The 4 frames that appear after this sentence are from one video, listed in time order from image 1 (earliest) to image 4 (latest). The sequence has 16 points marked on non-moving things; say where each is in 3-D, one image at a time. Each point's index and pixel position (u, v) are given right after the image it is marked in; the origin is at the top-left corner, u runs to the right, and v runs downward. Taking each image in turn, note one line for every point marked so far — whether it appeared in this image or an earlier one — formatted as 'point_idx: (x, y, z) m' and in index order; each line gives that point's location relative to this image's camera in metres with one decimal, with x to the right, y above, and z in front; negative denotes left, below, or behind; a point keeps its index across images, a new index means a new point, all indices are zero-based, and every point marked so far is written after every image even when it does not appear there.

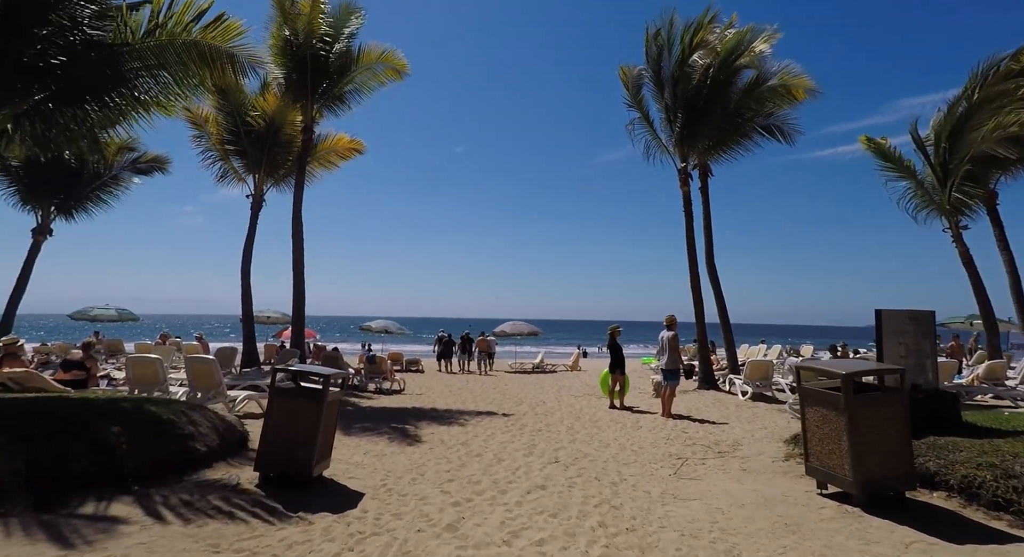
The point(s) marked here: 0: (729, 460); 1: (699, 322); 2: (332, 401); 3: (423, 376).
0: (+2.1, -1.7, +5.4) m
1: (+4.0, -0.9, +11.9) m
2: (-1.5, -1.0, +4.6) m
3: (-2.6, -2.9, +16.5) m
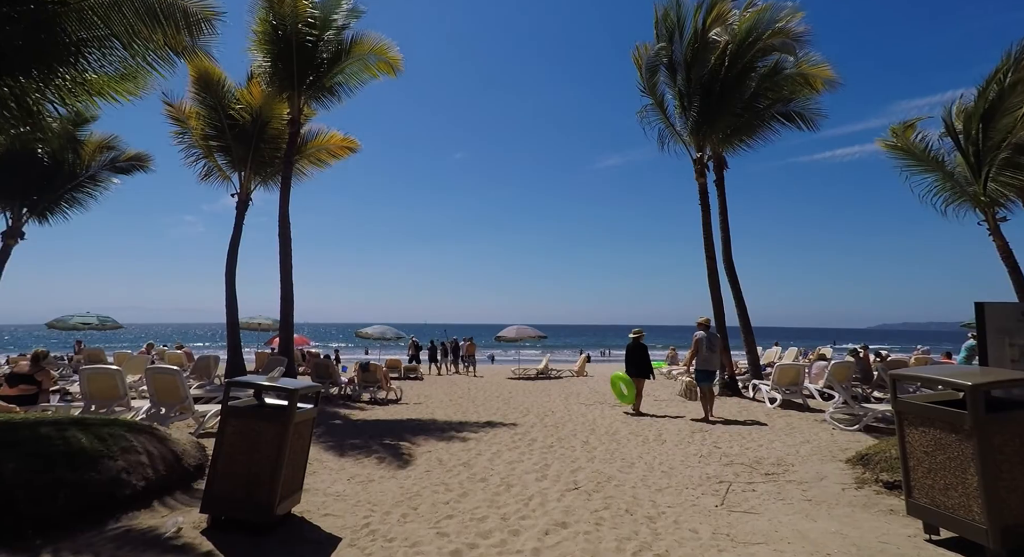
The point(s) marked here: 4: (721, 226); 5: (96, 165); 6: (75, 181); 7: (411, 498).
0: (+2.2, -1.7, +4.5) m
1: (+4.1, -0.9, +11.0) m
2: (-1.4, -0.9, +3.7) m
3: (-2.5, -2.9, +15.6) m
4: (+4.5, +1.1, +12.1) m
5: (-10.7, +2.9, +14.4) m
6: (-11.1, +2.5, +14.1) m
7: (-0.8, -1.7, +4.4) m
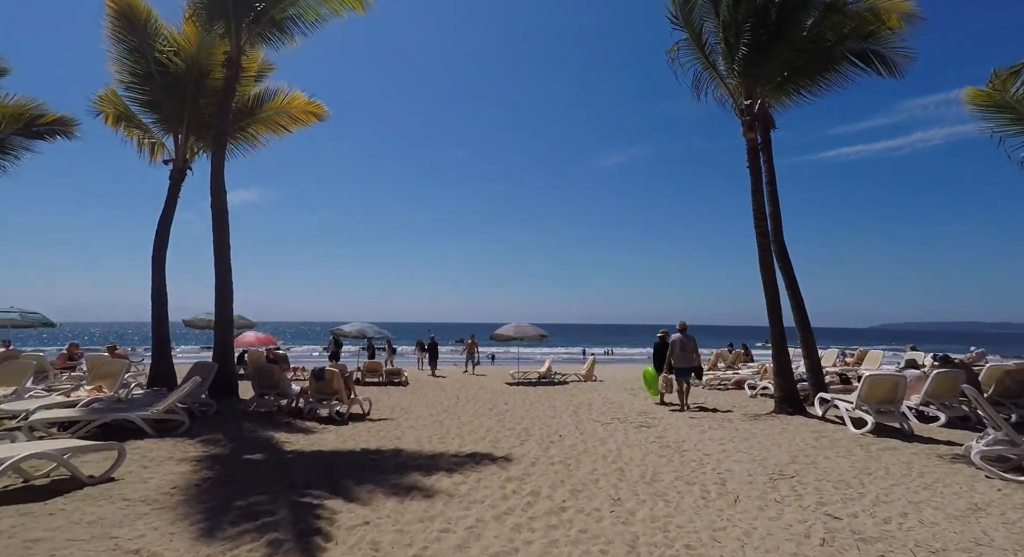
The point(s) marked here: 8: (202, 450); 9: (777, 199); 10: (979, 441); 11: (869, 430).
0: (+2.1, -1.4, +2.0) m
1: (+4.0, -0.7, +8.5) m
2: (-1.5, -0.7, +1.2) m
3: (-2.6, -2.7, +13.2) m
4: (+4.5, +1.4, +9.6) m
5: (-10.8, +3.2, +12.0) m
6: (-11.1, +2.7, +11.6) m
7: (-0.9, -1.5, +1.9) m
8: (-3.4, -1.9, +6.1) m
9: (+4.7, +1.4, +9.8) m
10: (+4.5, -1.6, +5.4) m
11: (+4.3, -1.9, +6.8) m
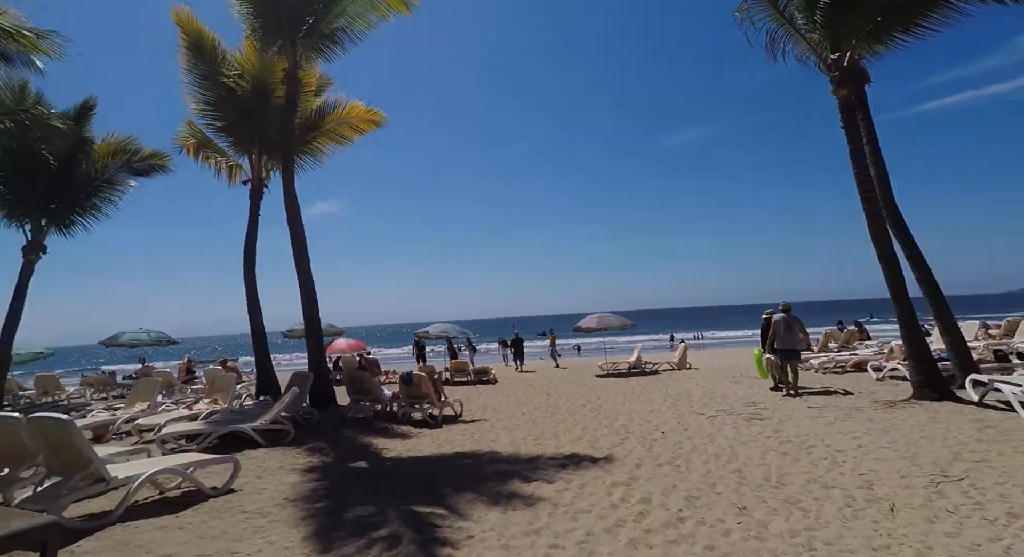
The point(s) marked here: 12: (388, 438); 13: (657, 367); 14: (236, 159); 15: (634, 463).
0: (+2.5, -1.2, +1.3) m
1: (+5.2, -0.2, +7.4) m
2: (-1.2, -0.8, +1.0) m
3: (-0.5, -2.6, +13.0) m
4: (+5.7, +1.9, +8.4) m
5: (-9.2, +2.6, +12.9) m
6: (-9.5, +2.1, +12.6) m
7: (-0.4, -1.5, +1.6) m
8: (-2.3, -2.0, +6.1) m
9: (+5.9, +2.0, +8.6) m
10: (+5.3, -1.1, +4.2) m
11: (+5.4, -1.4, +5.7) m
12: (-1.7, -2.2, +7.5) m
13: (+4.1, -2.6, +15.9) m
14: (-5.6, +2.6, +11.6) m
15: (+1.2, -1.9, +5.6) m
